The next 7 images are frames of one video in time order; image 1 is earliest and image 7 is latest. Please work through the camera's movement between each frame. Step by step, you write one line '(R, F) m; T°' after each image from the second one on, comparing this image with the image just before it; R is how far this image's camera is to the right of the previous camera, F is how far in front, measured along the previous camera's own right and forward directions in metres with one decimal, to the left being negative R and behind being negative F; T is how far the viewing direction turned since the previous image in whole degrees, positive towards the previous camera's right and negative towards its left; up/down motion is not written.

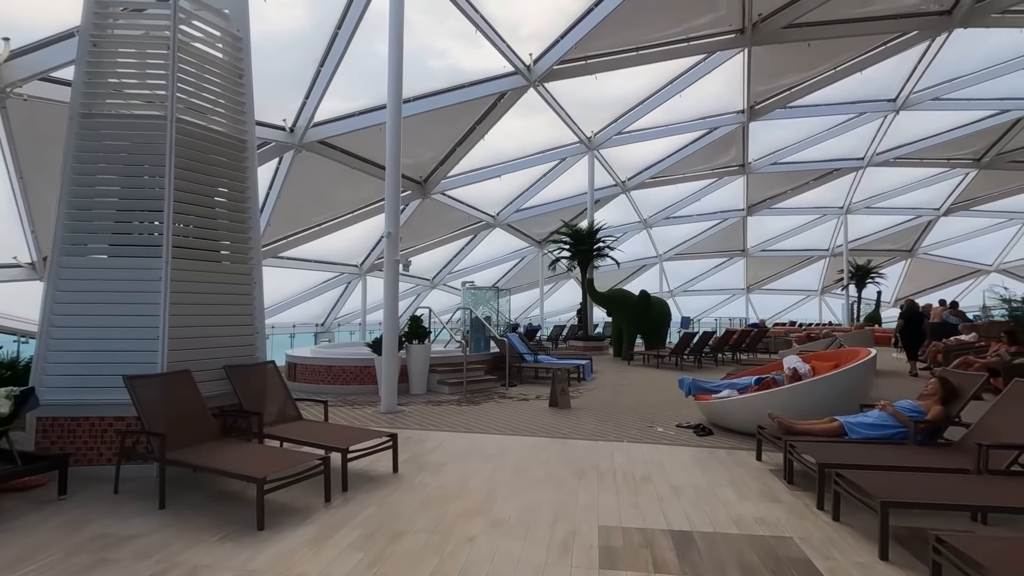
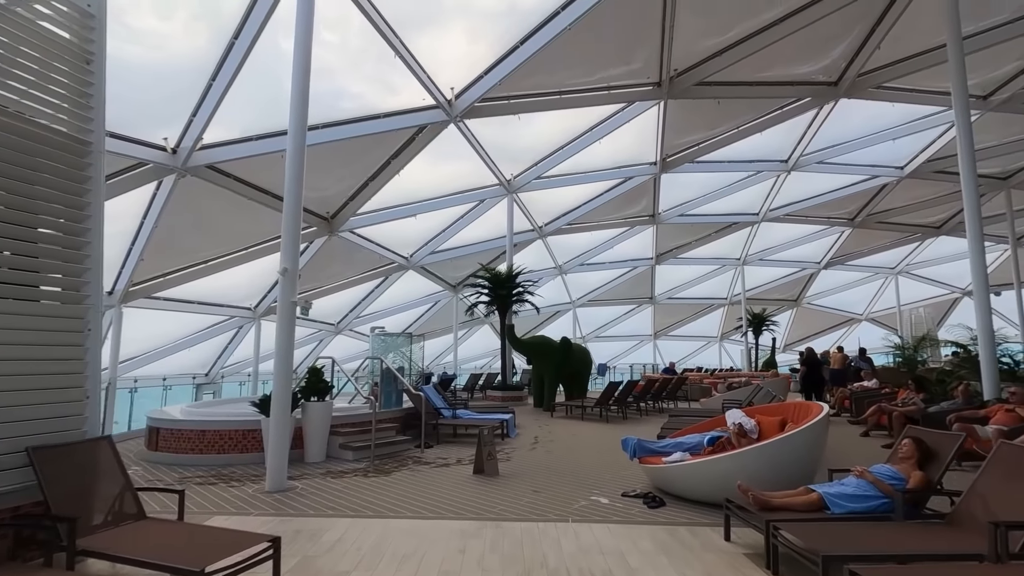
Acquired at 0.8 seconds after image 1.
(-0.1, +0.9) m; +10°
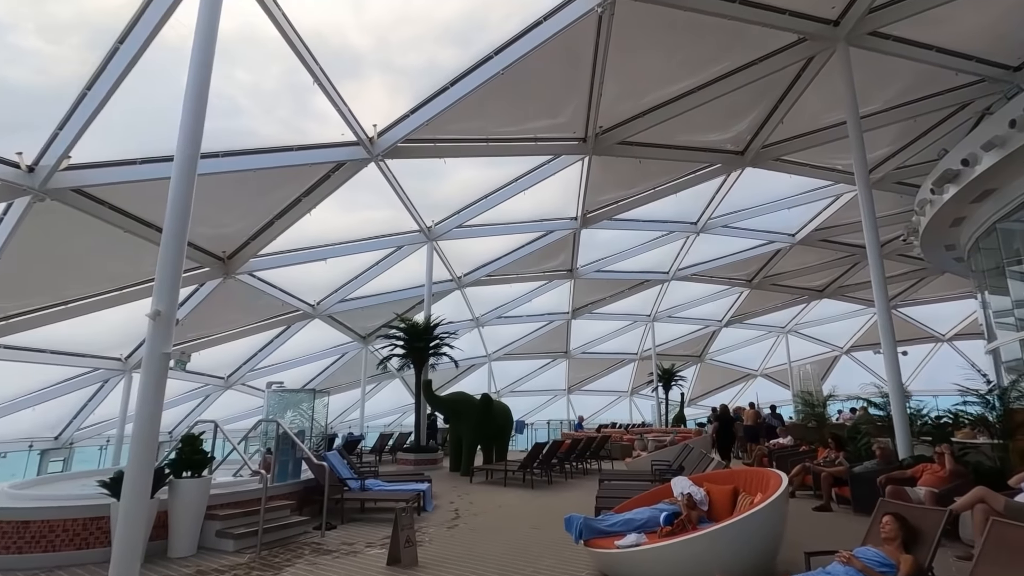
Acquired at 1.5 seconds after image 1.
(-0.2, +0.8) m; +9°
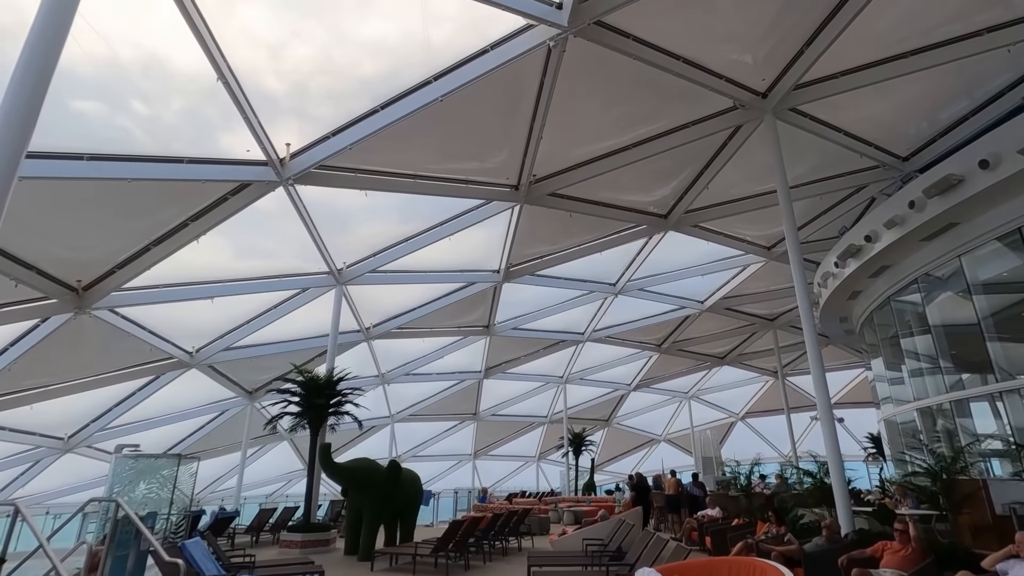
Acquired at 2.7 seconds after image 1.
(-0.4, +1.2) m; +10°
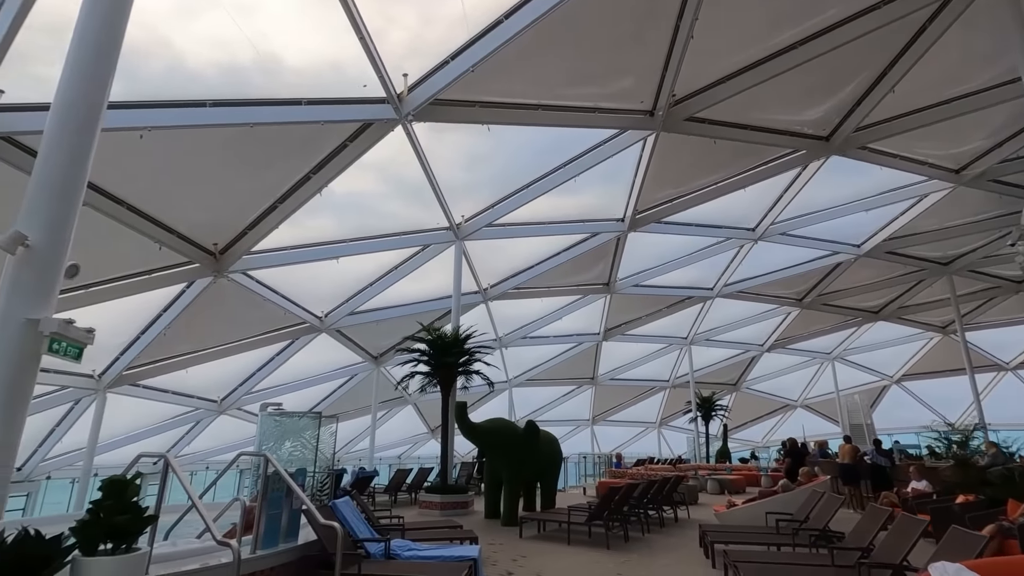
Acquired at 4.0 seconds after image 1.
(-0.9, +1.2) m; -11°
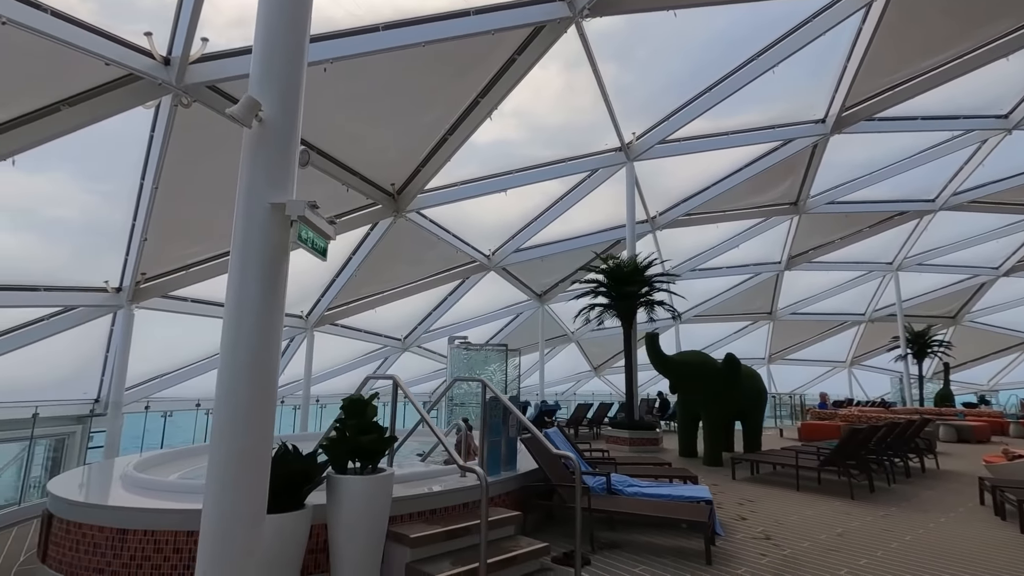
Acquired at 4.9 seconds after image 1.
(-0.8, +0.7) m; -16°
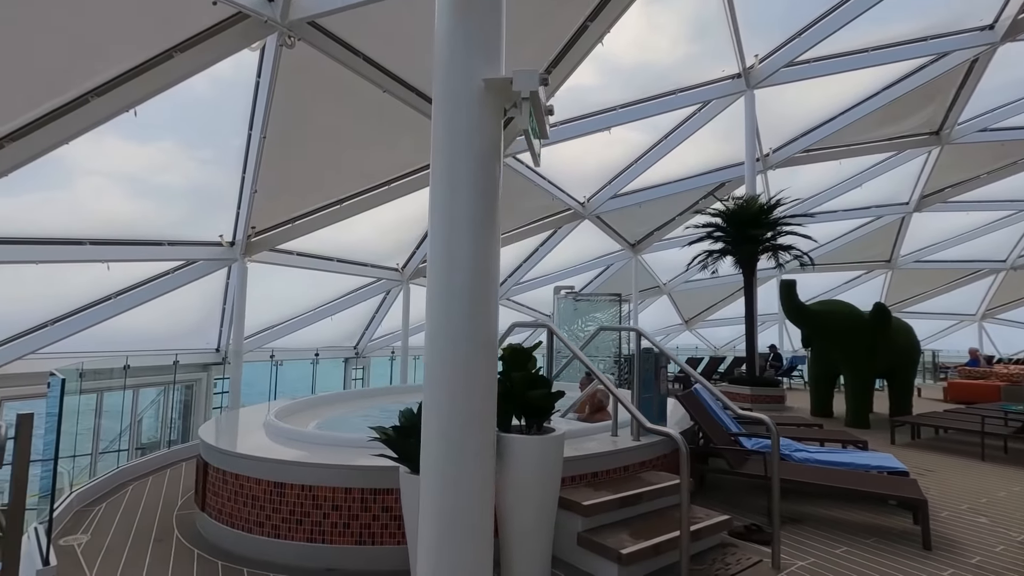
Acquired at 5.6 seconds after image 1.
(-0.7, +0.6) m; -8°
